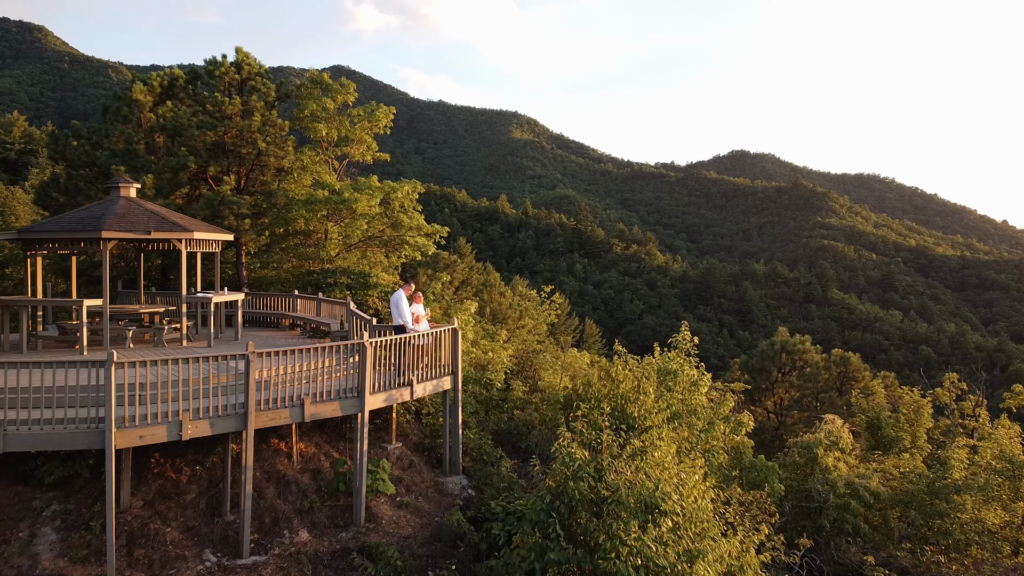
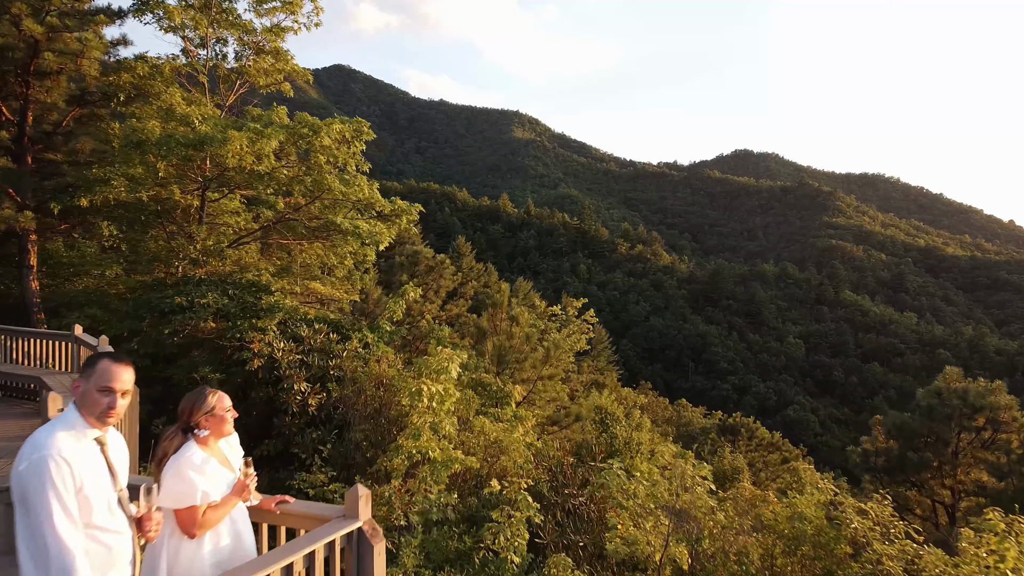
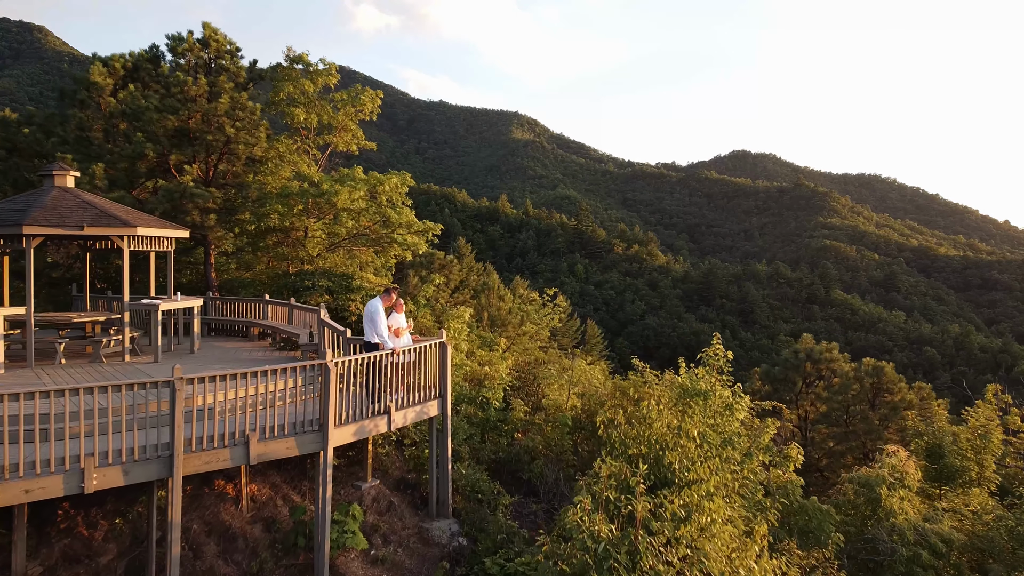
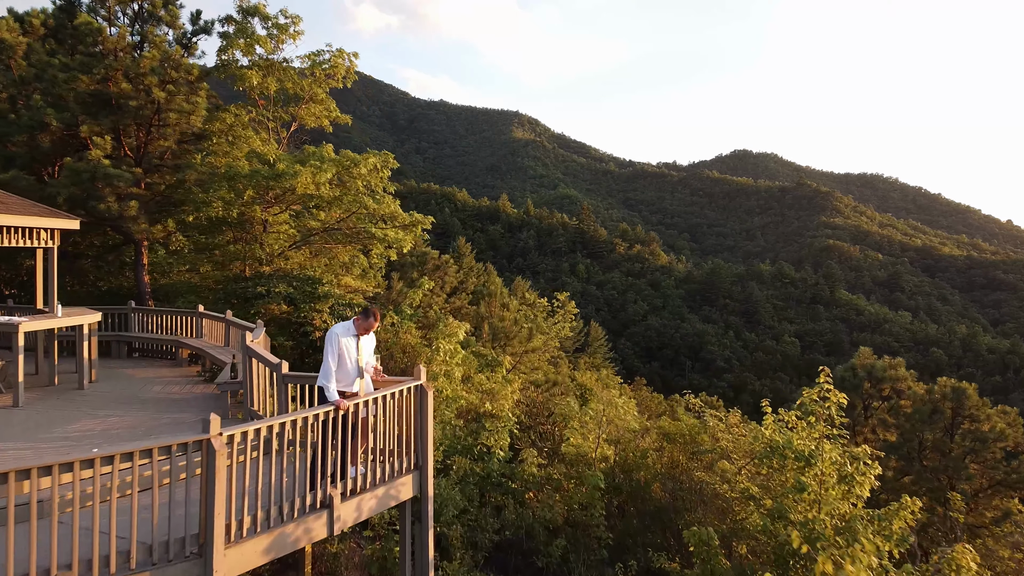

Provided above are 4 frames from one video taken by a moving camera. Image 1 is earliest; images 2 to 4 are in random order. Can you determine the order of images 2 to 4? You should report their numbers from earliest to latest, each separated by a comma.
3, 4, 2
